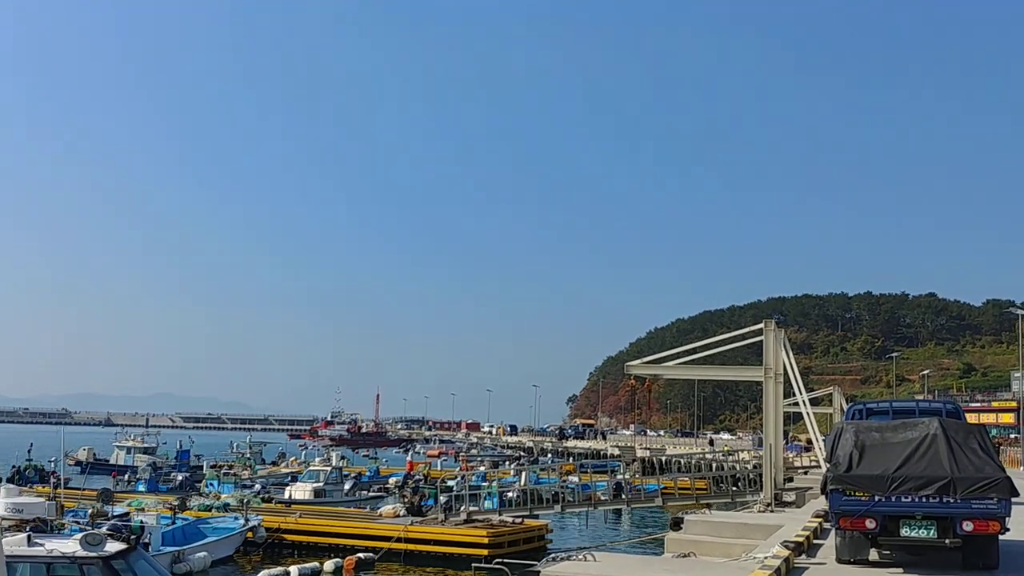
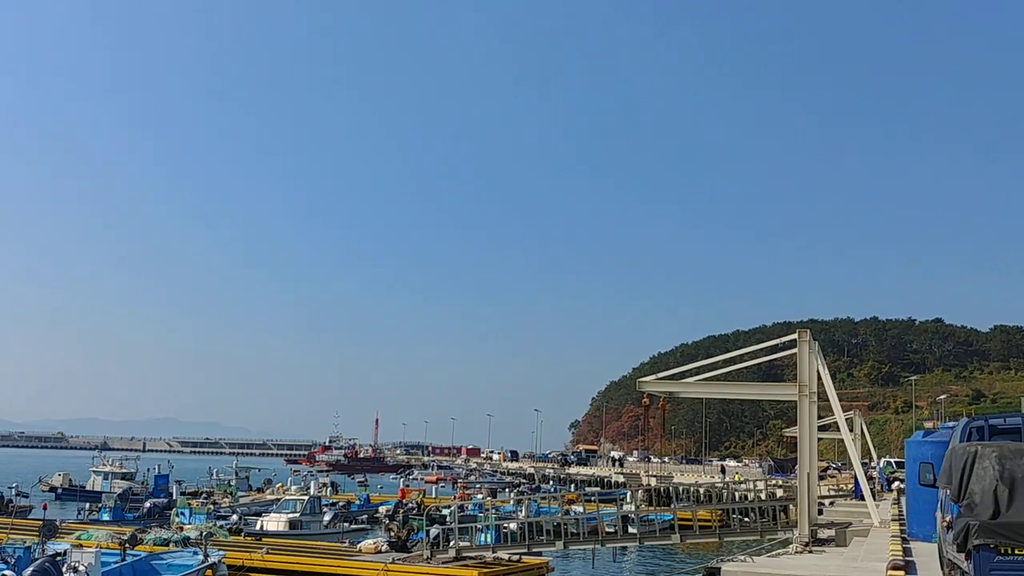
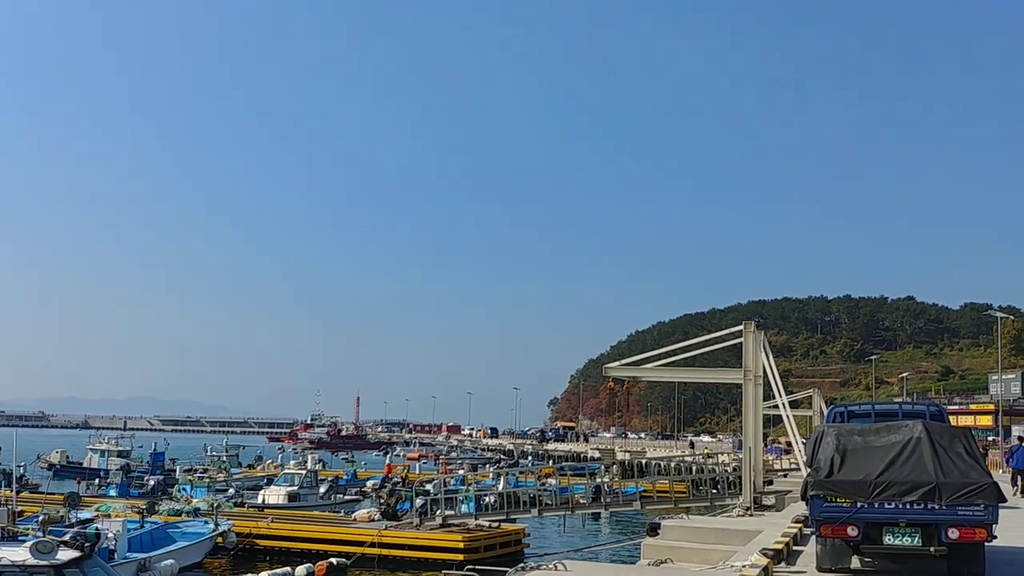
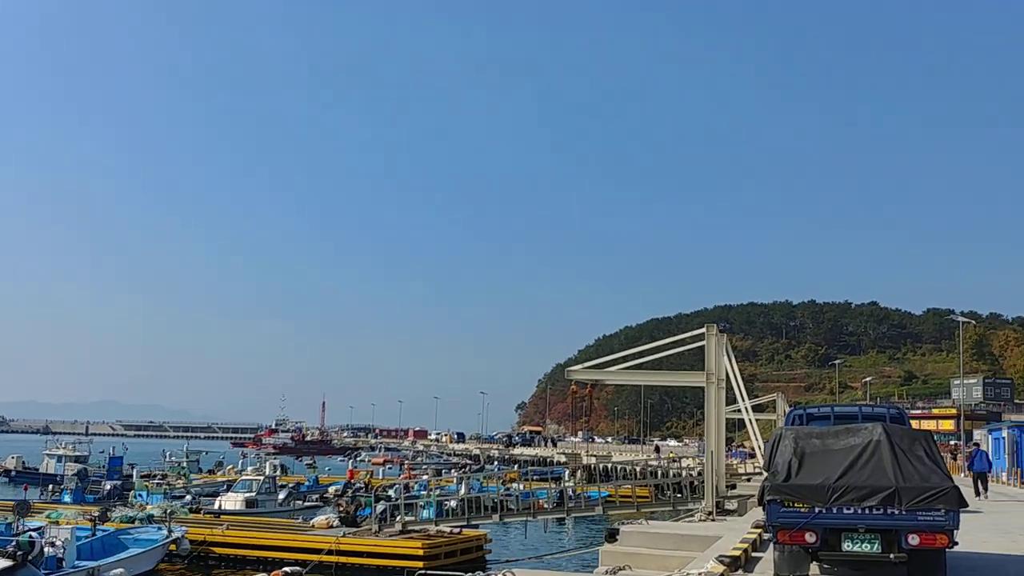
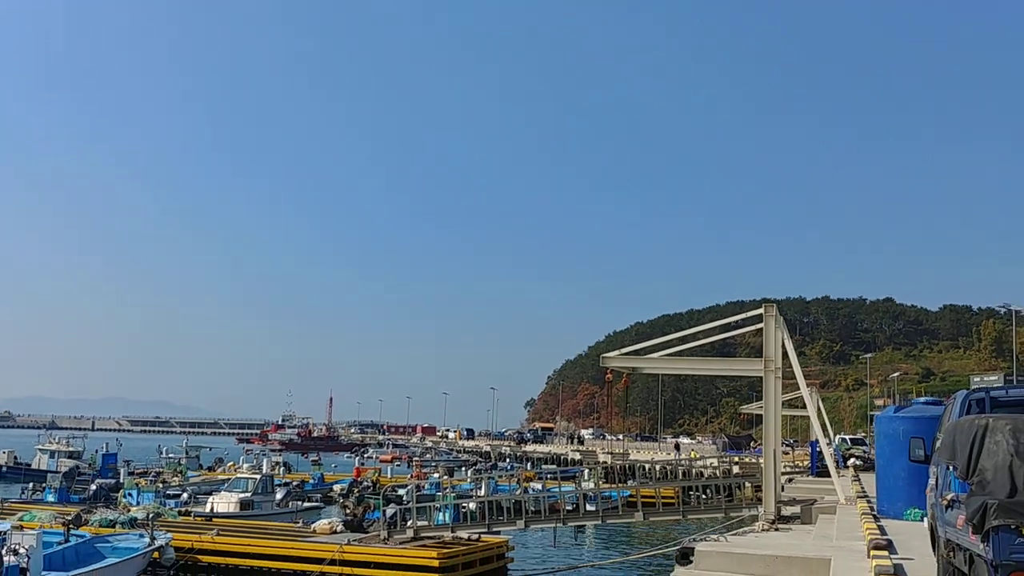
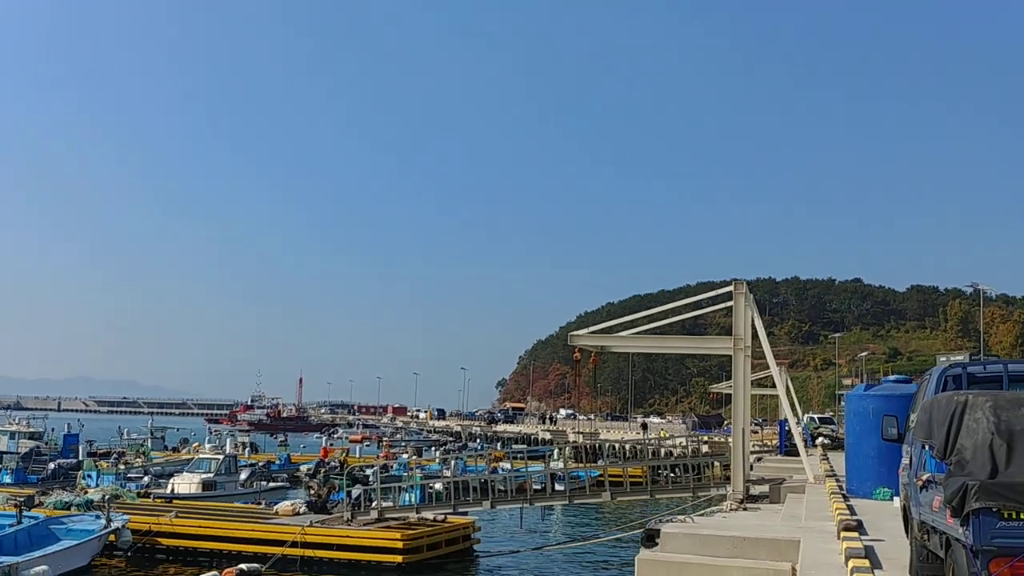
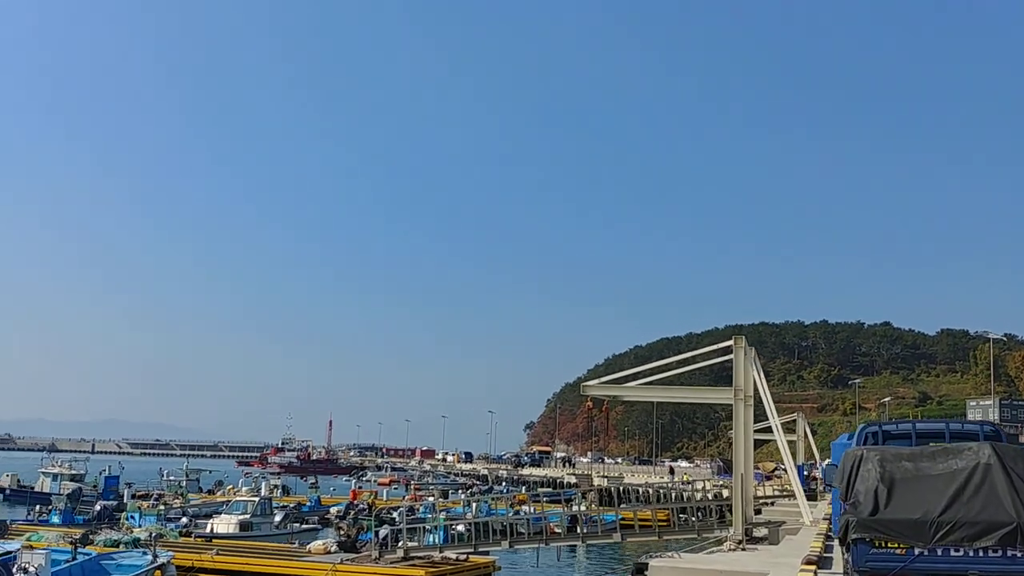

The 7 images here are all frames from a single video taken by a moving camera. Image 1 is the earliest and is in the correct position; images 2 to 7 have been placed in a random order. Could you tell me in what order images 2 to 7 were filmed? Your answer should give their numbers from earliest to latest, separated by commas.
3, 4, 7, 2, 5, 6
